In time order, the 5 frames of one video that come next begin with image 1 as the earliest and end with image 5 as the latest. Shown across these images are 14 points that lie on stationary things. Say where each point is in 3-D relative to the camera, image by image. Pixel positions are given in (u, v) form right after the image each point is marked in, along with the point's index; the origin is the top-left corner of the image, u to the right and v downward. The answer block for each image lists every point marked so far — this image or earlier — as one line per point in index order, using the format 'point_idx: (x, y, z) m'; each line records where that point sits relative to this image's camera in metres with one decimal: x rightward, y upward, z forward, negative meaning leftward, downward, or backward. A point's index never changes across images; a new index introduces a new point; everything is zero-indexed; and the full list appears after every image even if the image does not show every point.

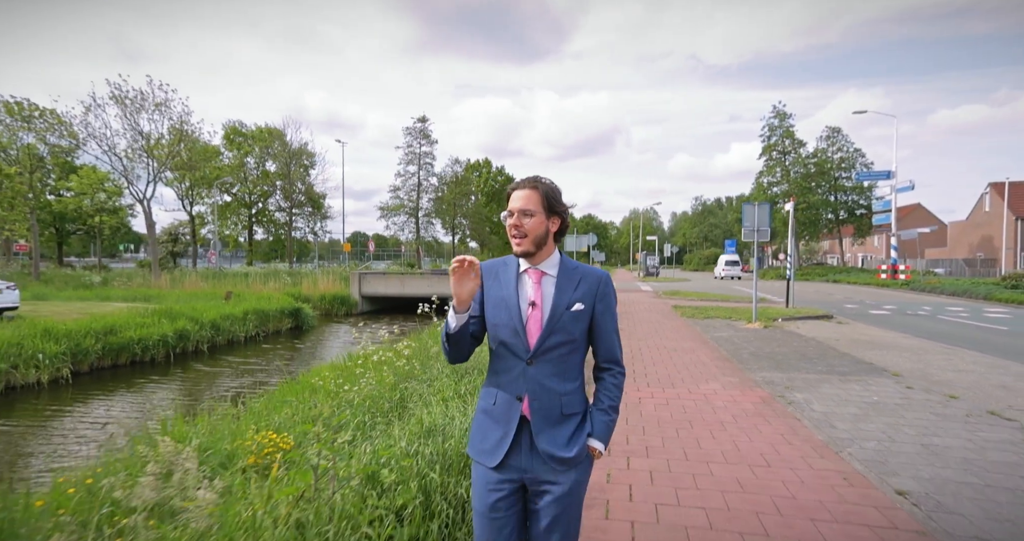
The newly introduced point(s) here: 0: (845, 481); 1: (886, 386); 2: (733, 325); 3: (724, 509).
0: (+2.3, -1.4, +3.5) m
1: (+4.4, -1.4, +6.1) m
2: (+5.5, -1.3, +12.9) m
3: (+1.3, -1.5, +3.0) m
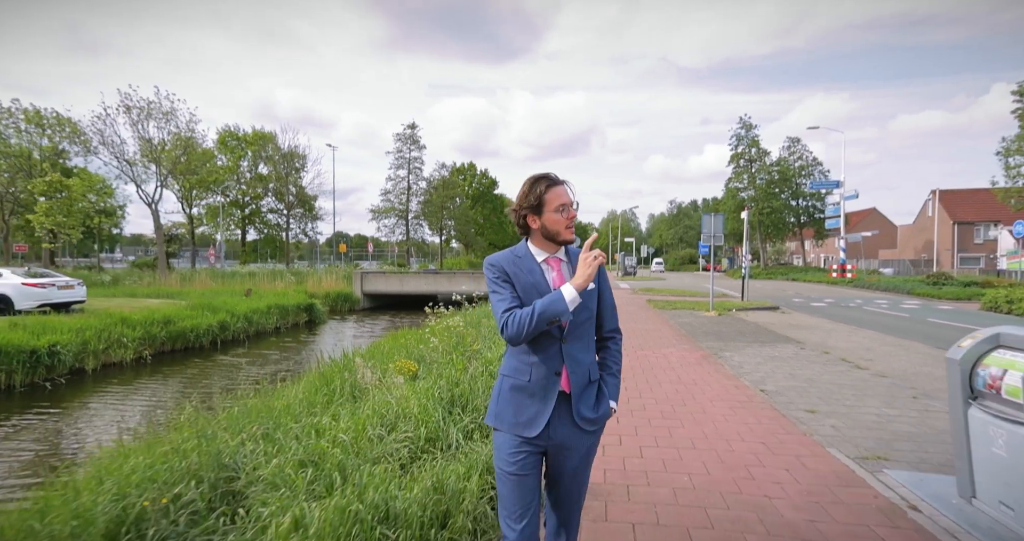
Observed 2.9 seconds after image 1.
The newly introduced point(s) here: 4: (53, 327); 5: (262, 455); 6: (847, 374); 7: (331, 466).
0: (+2.7, -1.4, +6.1) m
1: (+4.7, -1.3, +8.8) m
2: (+5.5, -1.3, +15.6) m
3: (+1.7, -1.4, +5.6) m
4: (-10.4, -1.3, +11.7) m
5: (-1.5, -1.1, +3.1) m
6: (+4.3, -1.3, +6.5) m
7: (-1.0, -1.1, +2.9) m
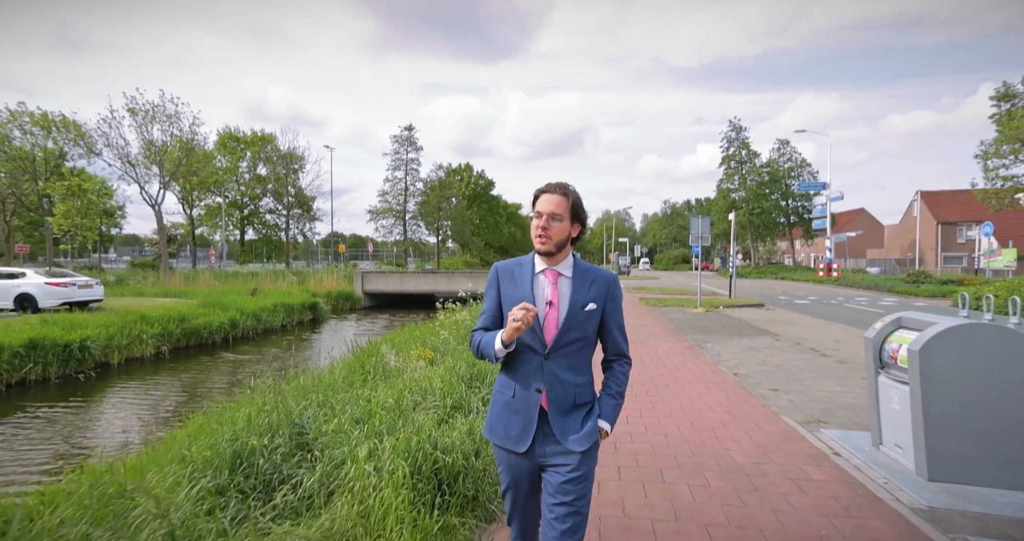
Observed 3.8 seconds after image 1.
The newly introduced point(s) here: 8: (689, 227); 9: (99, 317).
0: (+2.7, -1.4, +6.9) m
1: (+4.7, -1.3, +9.6) m
2: (+5.4, -1.3, +16.5) m
3: (+1.8, -1.4, +6.4) m
4: (-10.4, -1.3, +12.4) m
5: (-1.4, -1.1, +3.9) m
6: (+4.3, -1.3, +7.4) m
7: (-0.9, -1.0, +3.7) m
8: (+5.9, +1.4, +17.1) m
9: (-10.7, -1.2, +13.3) m
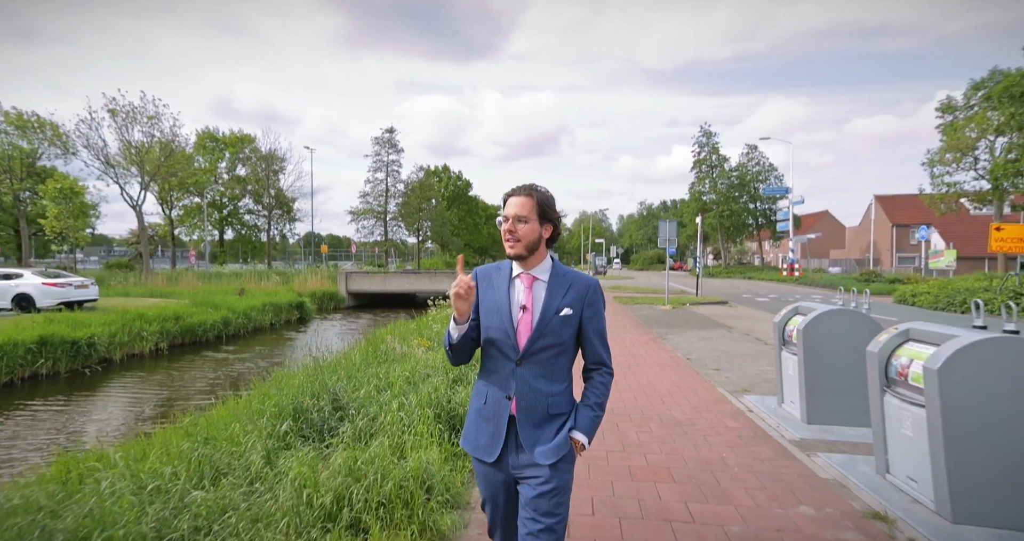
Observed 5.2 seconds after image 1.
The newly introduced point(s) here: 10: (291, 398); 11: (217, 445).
0: (+2.5, -1.4, +8.1) m
1: (+4.4, -1.3, +10.9) m
2: (+4.8, -1.3, +17.7) m
3: (+1.6, -1.4, +7.5) m
4: (-10.8, -1.3, +13.1) m
5: (-1.5, -1.1, +4.9) m
6: (+4.1, -1.3, +8.6) m
7: (-1.0, -1.1, +4.7) m
8: (+5.2, +1.4, +18.4) m
9: (-11.1, -1.2, +13.9) m
10: (-1.9, -1.1, +4.4) m
11: (-2.1, -1.2, +3.7) m
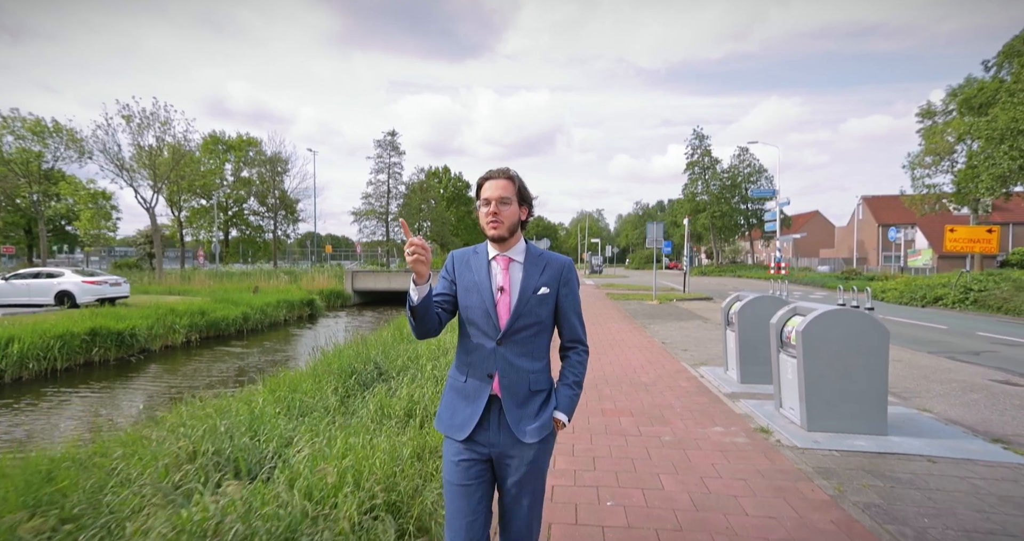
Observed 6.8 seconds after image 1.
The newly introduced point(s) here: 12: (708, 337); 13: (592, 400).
0: (+2.5, -1.3, +9.4) m
1: (+4.4, -1.2, +12.3) m
2: (+4.8, -1.2, +19.1) m
3: (+1.6, -1.3, +8.9) m
4: (-10.8, -1.3, +14.4) m
5: (-1.5, -1.1, +6.3) m
6: (+4.1, -1.3, +10.0) m
7: (-1.0, -1.0, +6.1) m
8: (+5.2, +1.5, +19.7) m
9: (-11.1, -1.2, +15.2) m
10: (-1.9, -1.1, +5.8) m
11: (-2.1, -1.2, +5.1) m
12: (+3.7, -1.3, +9.8) m
13: (+0.8, -1.3, +5.3) m
